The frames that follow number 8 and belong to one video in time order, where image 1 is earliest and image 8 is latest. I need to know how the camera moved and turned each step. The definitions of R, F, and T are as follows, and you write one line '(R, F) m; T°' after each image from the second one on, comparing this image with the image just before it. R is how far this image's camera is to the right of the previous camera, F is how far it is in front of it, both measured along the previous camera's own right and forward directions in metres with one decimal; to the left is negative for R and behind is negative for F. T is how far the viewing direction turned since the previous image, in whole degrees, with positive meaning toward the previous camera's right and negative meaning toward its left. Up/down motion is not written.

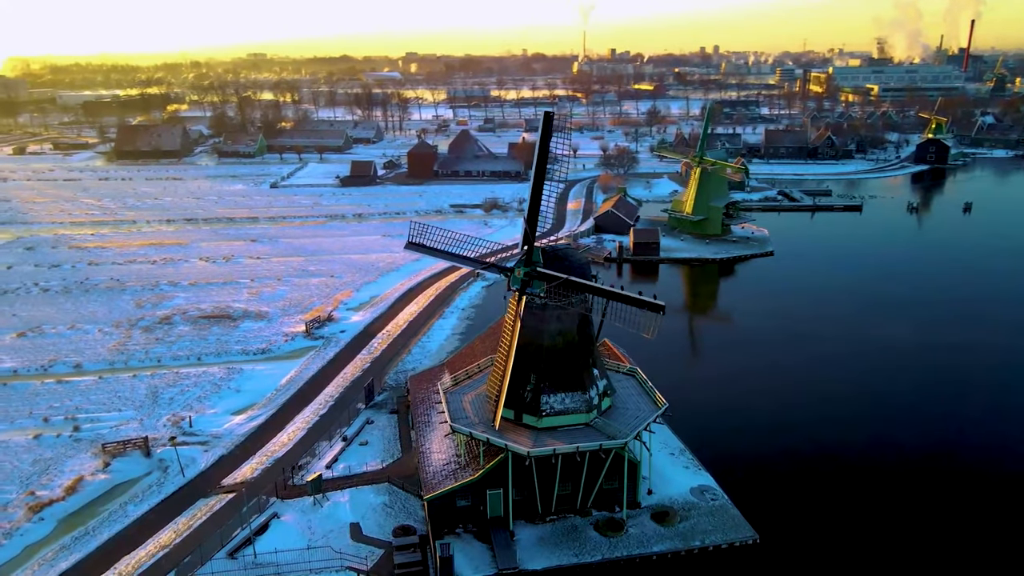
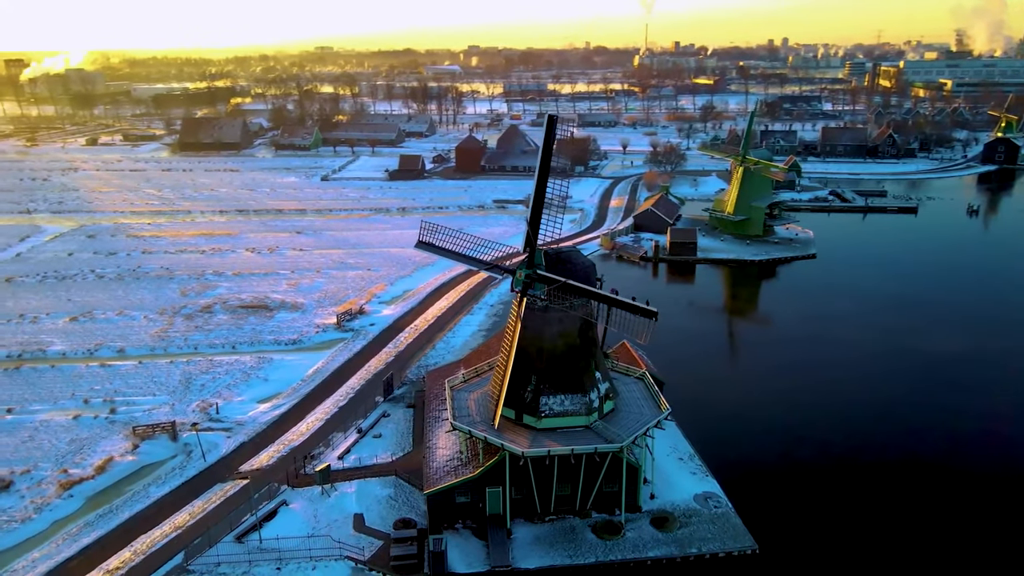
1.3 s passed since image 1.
(+0.5, 0.0) m; -4°
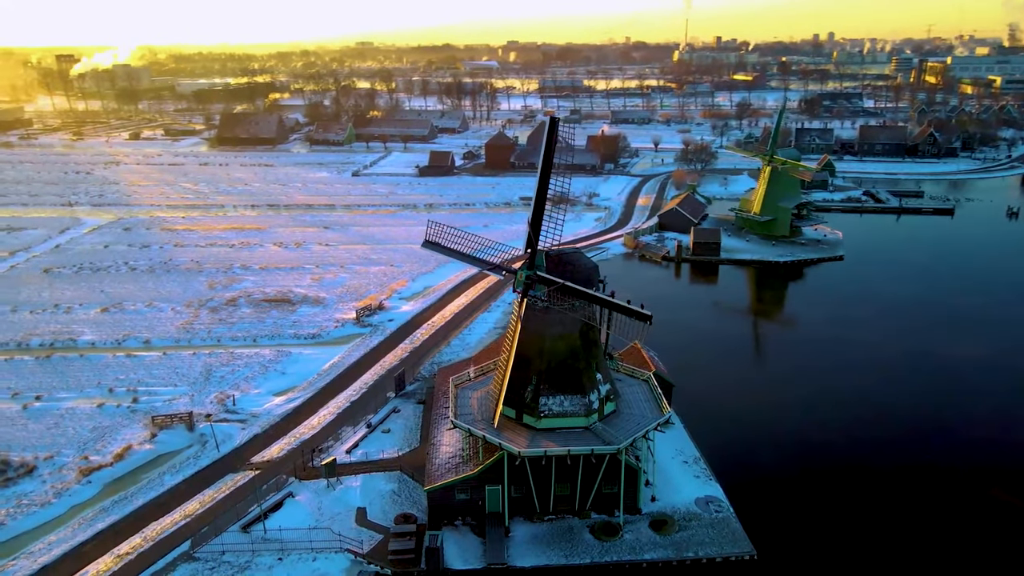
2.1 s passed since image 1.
(+0.3, 0.0) m; -2°
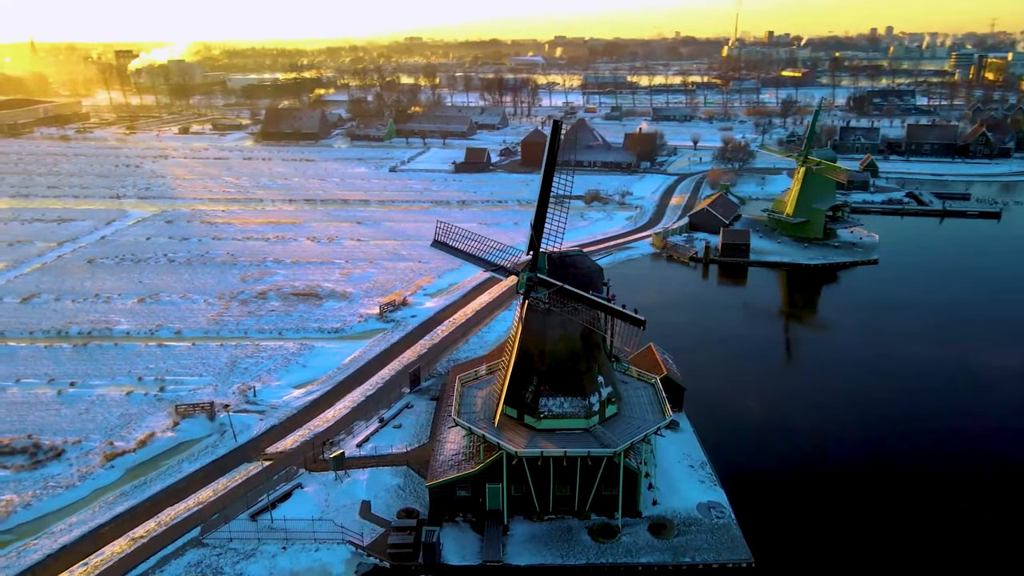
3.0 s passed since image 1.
(+0.4, 0.0) m; -3°
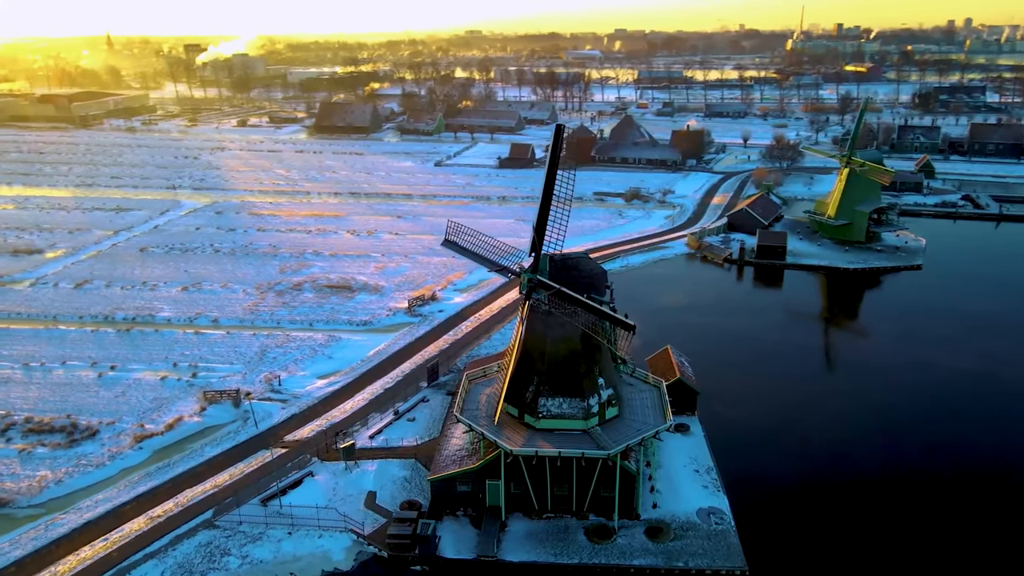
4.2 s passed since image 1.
(+0.5, -0.1) m; -4°
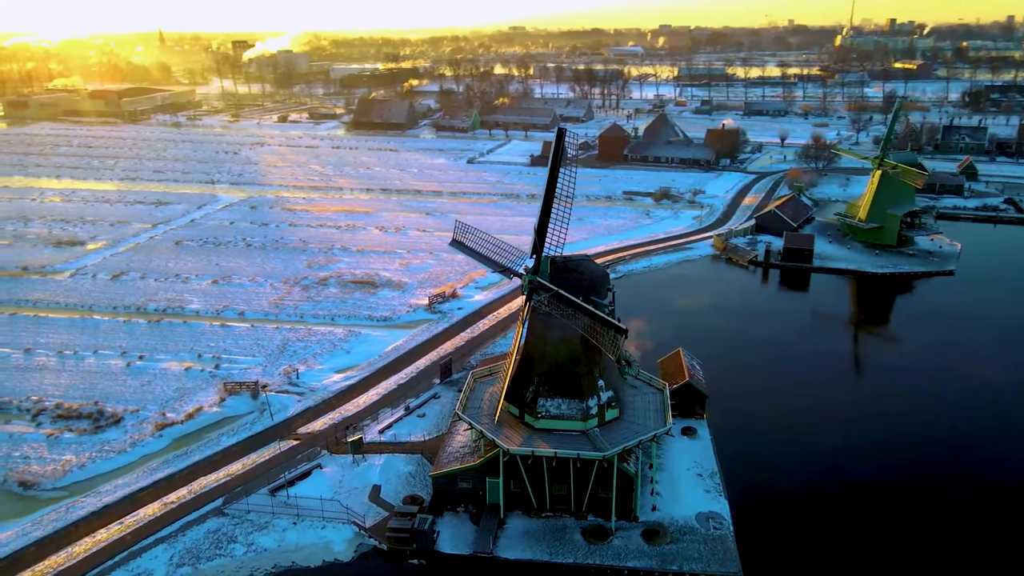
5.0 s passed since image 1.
(+0.4, -0.1) m; -3°
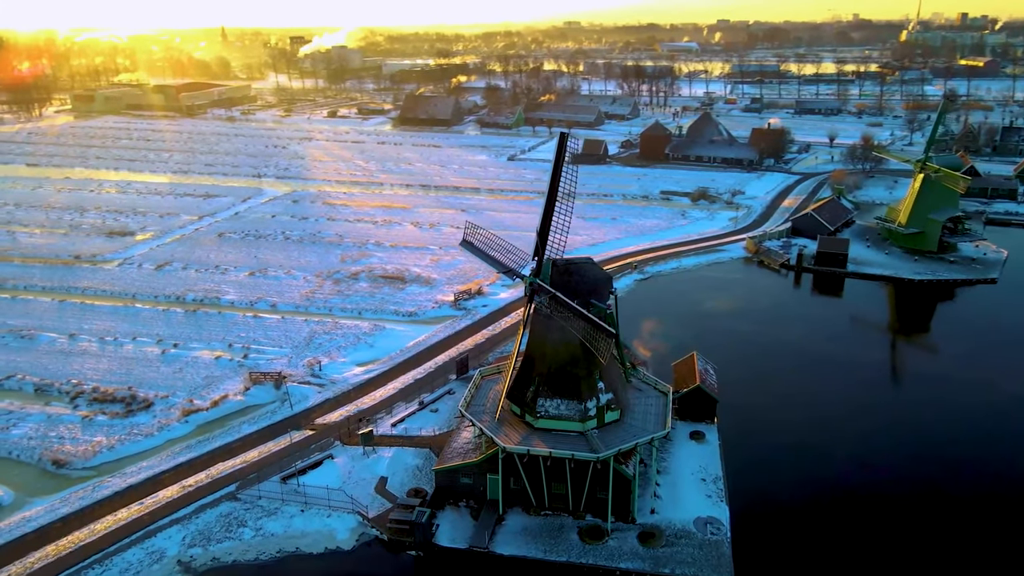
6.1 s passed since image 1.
(+0.5, -0.1) m; -3°
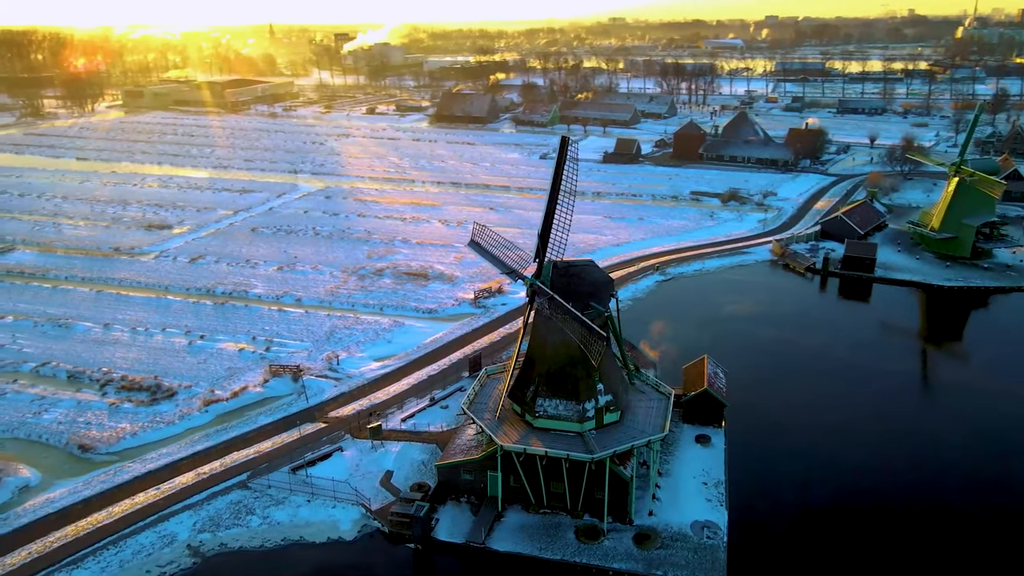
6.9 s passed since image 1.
(+0.4, -0.1) m; -3°
